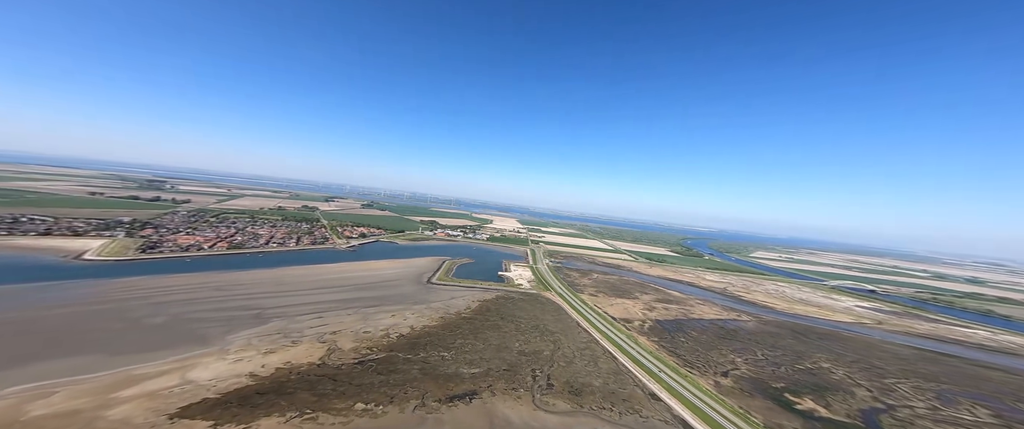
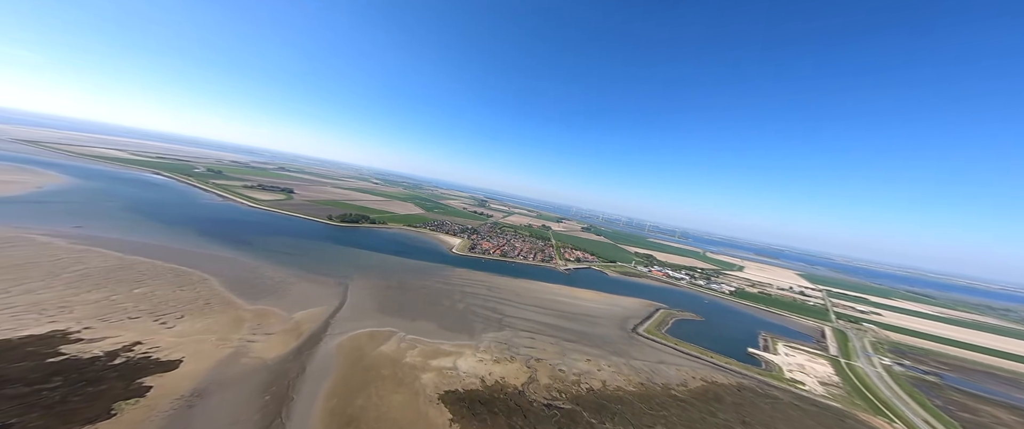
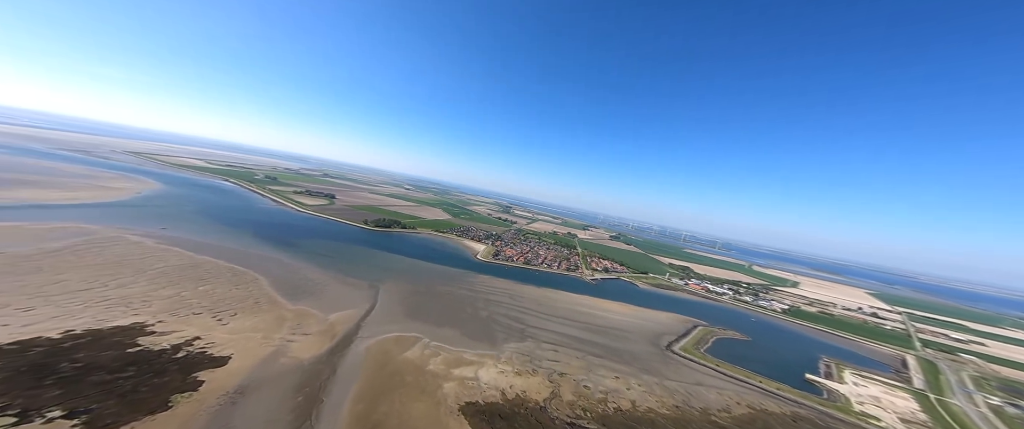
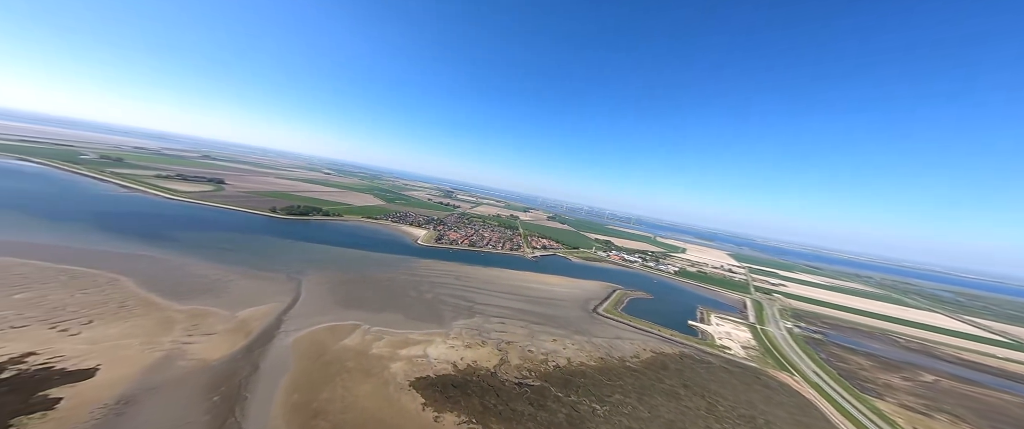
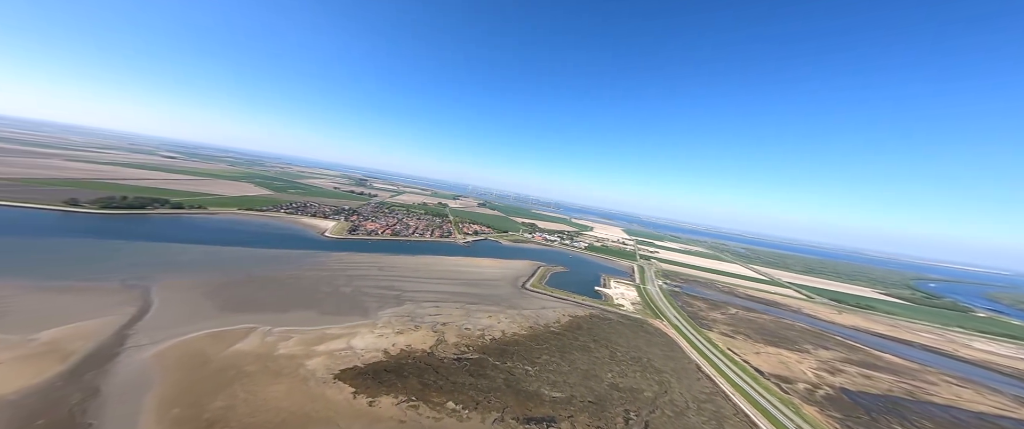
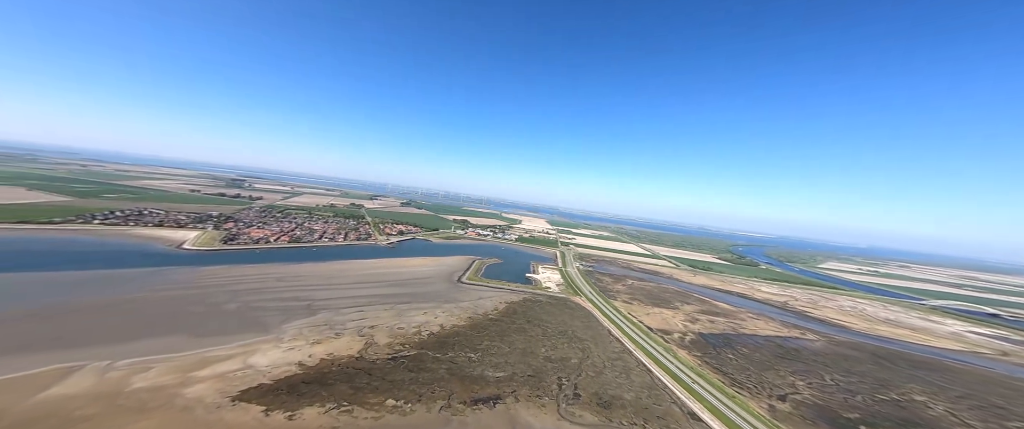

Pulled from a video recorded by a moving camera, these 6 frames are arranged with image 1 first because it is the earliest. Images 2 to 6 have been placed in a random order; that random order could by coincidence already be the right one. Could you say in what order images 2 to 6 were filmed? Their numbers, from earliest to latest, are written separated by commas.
6, 5, 4, 2, 3
